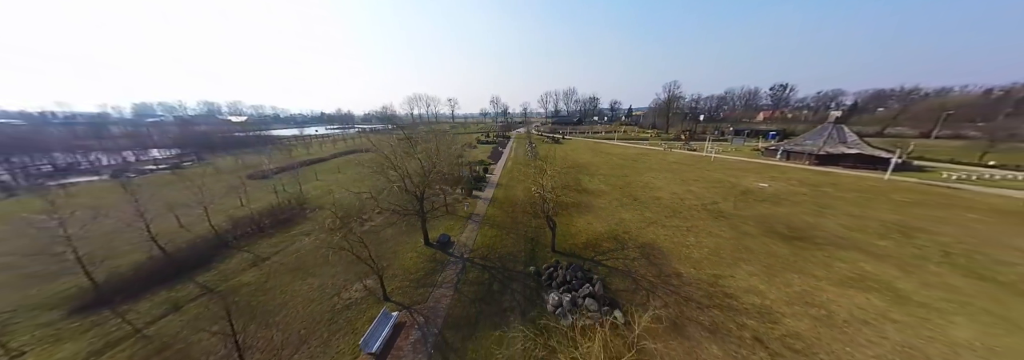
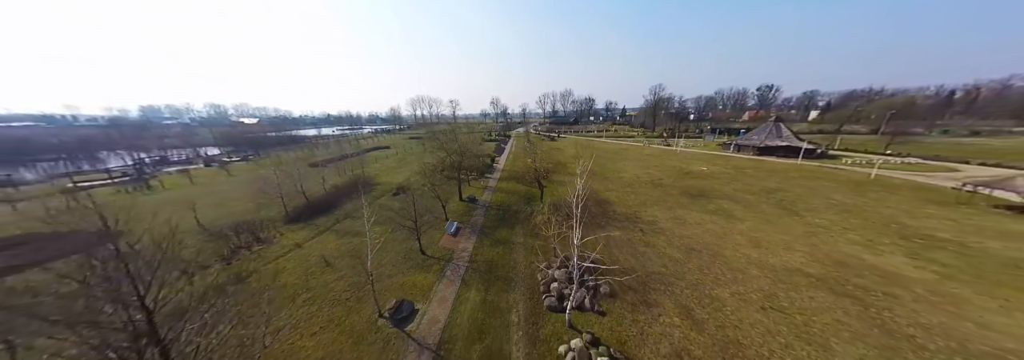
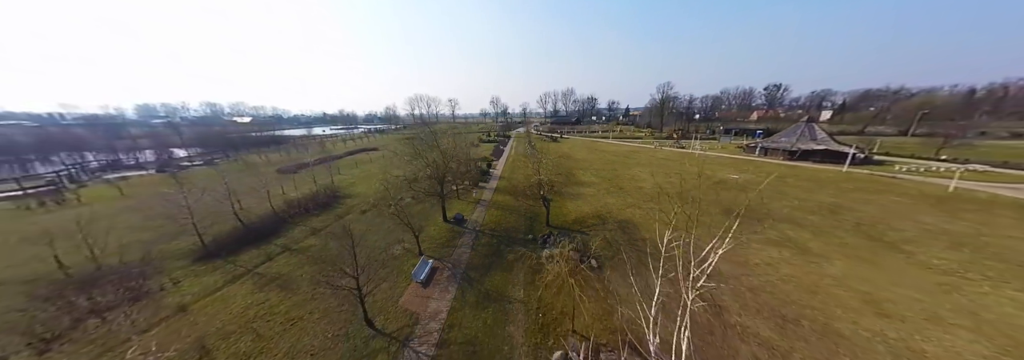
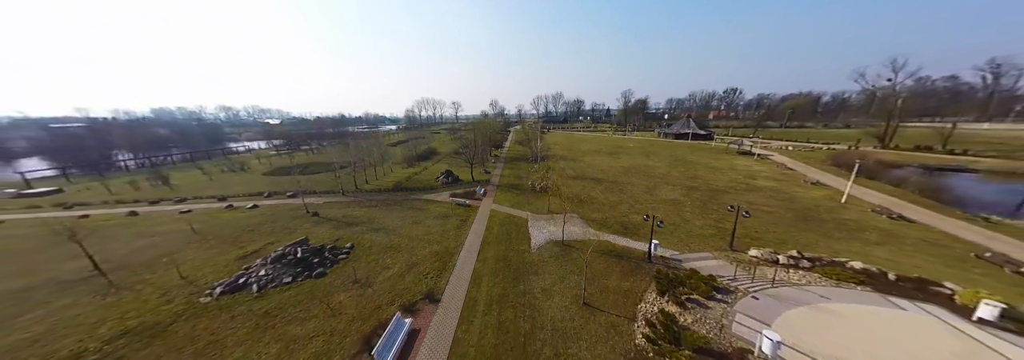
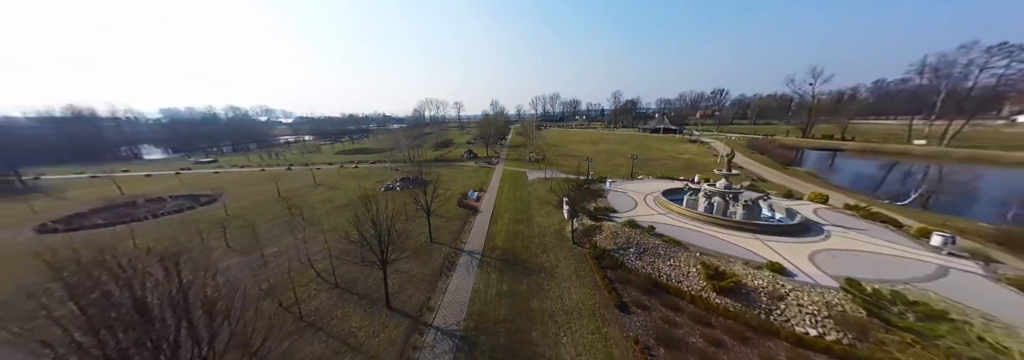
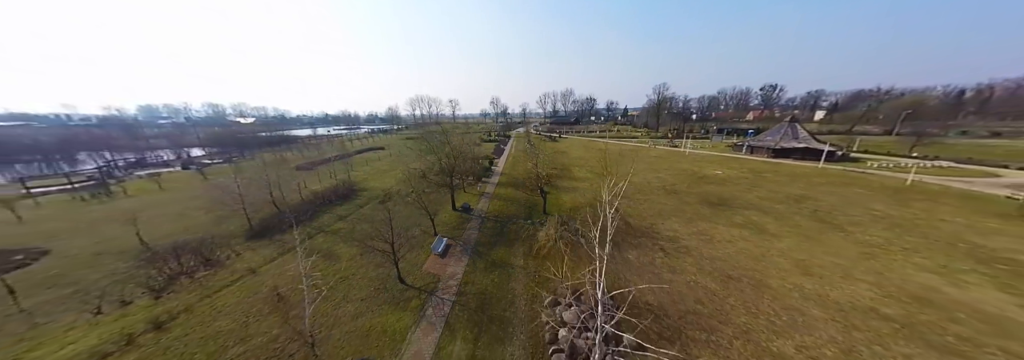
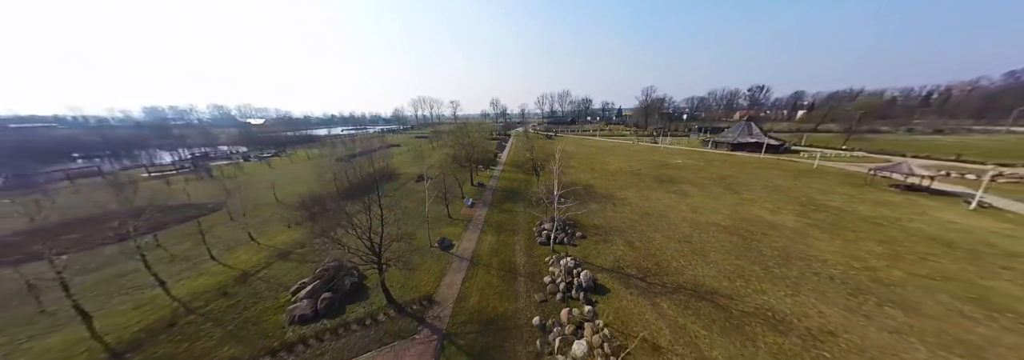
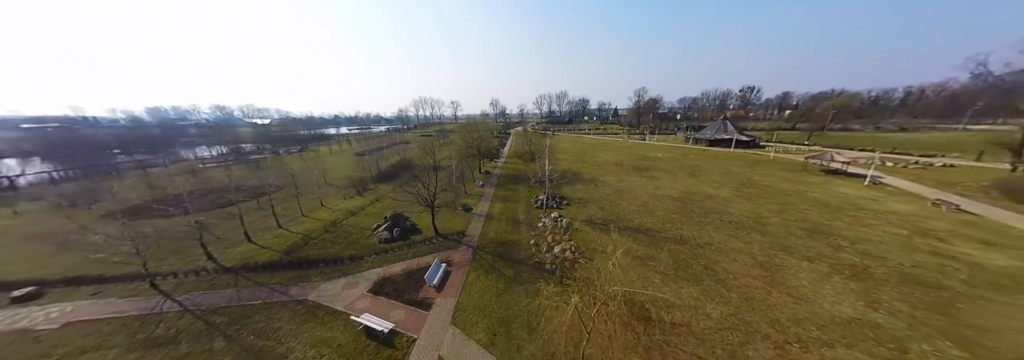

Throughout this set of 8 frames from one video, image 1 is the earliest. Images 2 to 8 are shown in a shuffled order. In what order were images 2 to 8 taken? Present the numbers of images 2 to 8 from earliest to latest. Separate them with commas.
3, 6, 2, 7, 8, 4, 5
